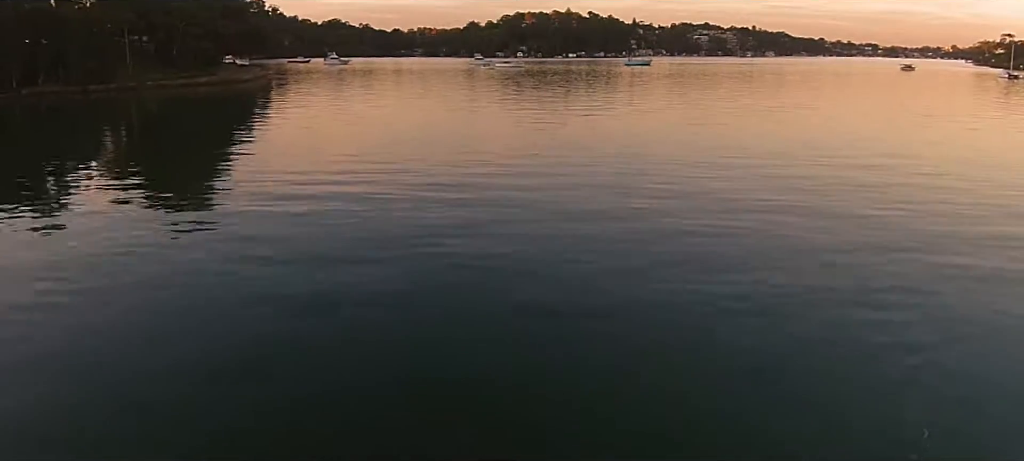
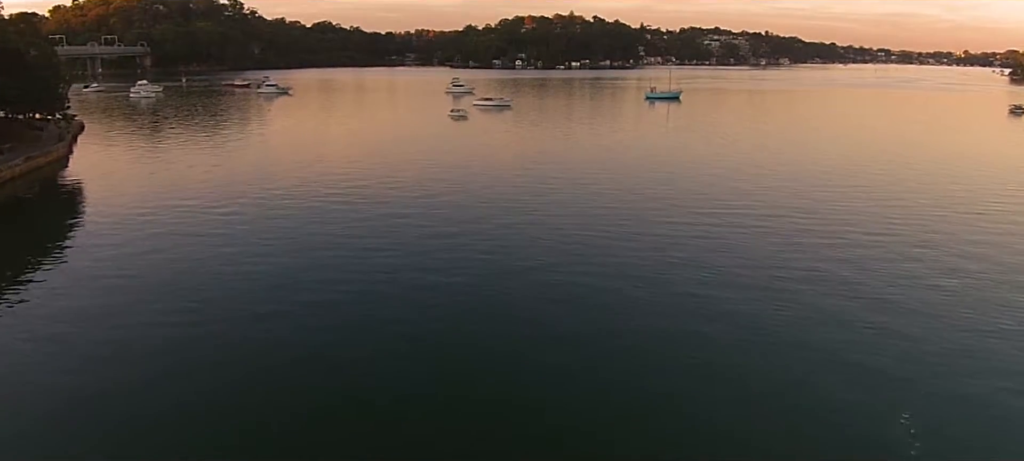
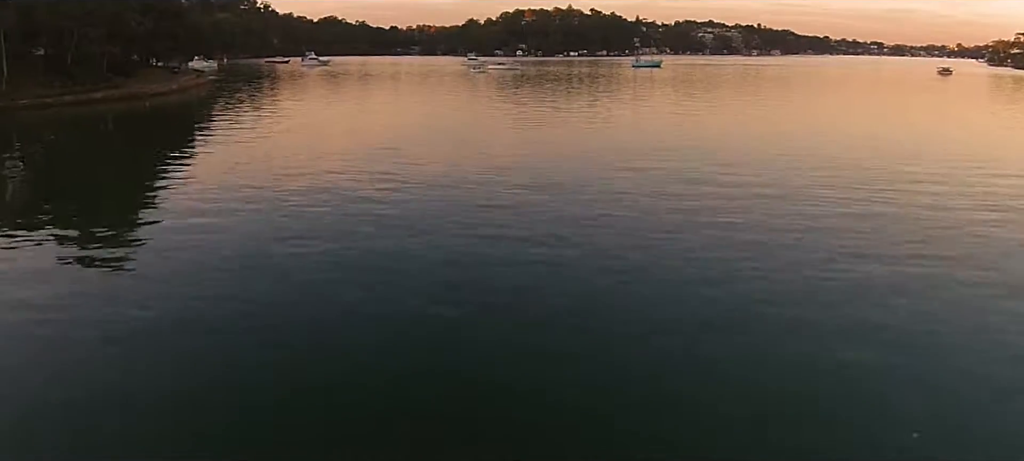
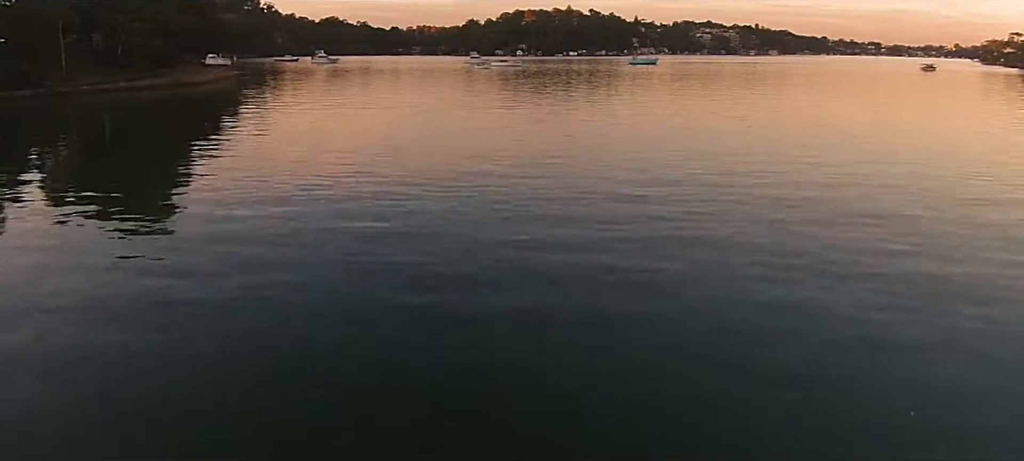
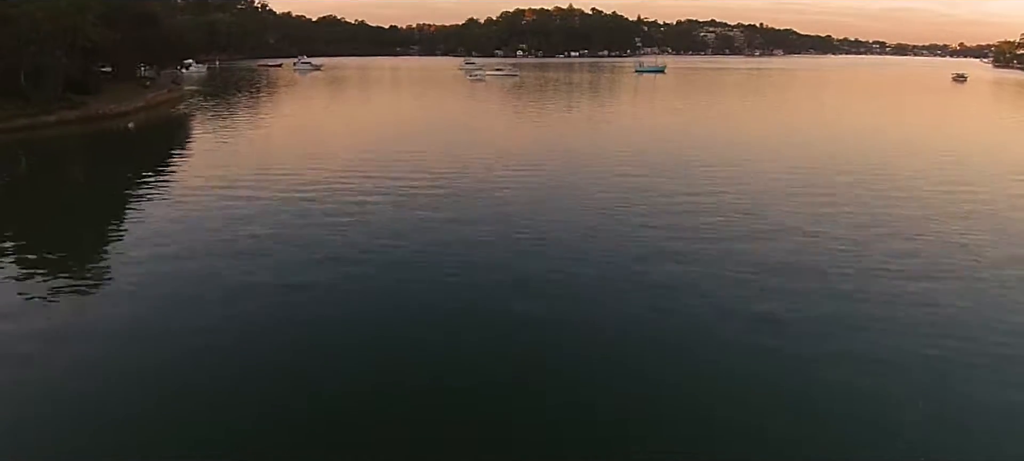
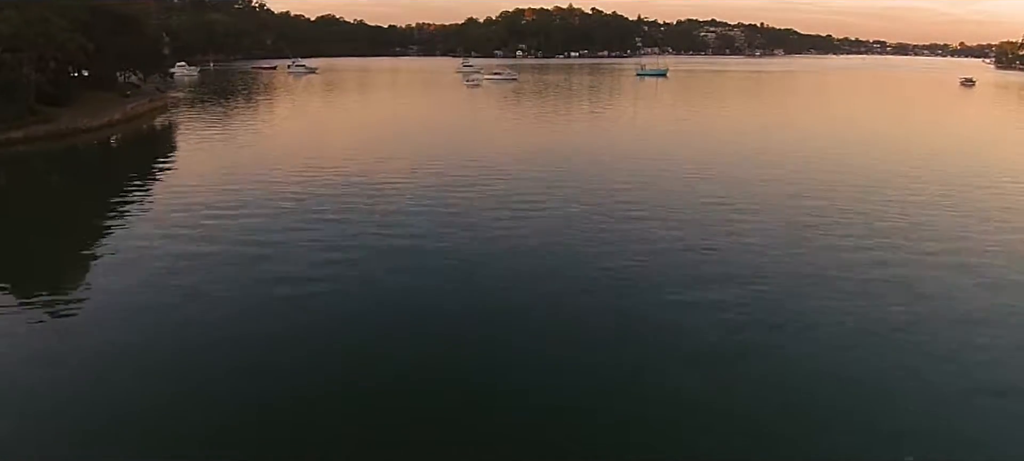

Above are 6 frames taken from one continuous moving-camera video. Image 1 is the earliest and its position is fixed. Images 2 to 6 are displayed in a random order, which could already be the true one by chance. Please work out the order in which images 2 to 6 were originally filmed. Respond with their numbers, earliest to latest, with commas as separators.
4, 3, 5, 6, 2
